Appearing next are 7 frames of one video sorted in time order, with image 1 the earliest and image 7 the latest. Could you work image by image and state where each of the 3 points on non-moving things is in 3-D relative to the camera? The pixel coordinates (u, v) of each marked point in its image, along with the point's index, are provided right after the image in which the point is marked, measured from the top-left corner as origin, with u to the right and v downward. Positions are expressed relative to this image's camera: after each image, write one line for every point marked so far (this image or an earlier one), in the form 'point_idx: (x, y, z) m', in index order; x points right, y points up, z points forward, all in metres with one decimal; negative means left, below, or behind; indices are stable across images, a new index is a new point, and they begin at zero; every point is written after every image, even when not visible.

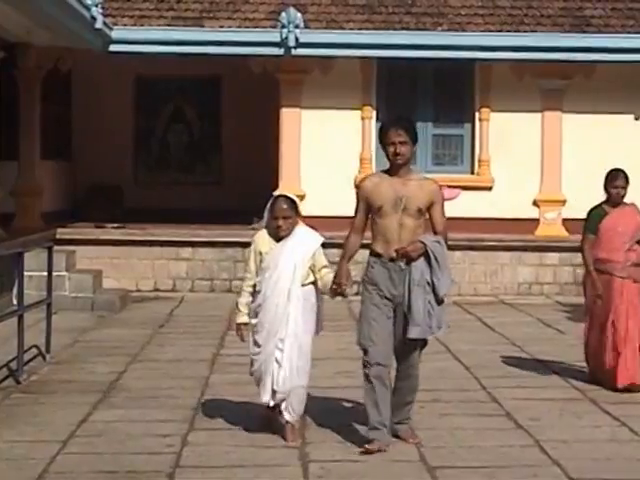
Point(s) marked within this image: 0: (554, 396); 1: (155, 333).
0: (+1.8, -1.2, +9.4) m
1: (-1.7, -0.9, +11.7) m
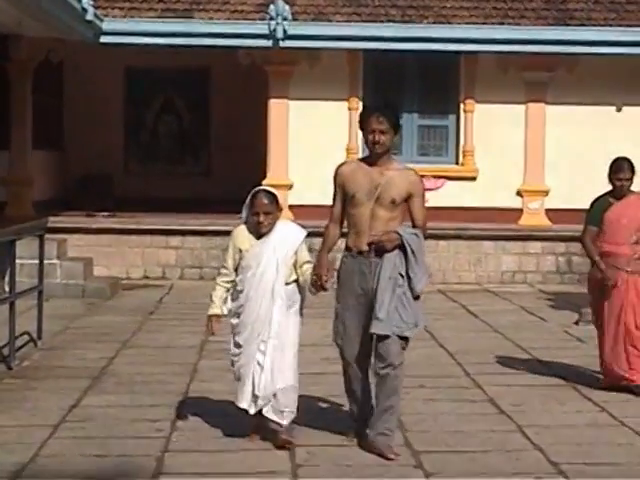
0: (+1.7, -1.1, +9.4) m
1: (-1.7, -0.8, +11.9) m
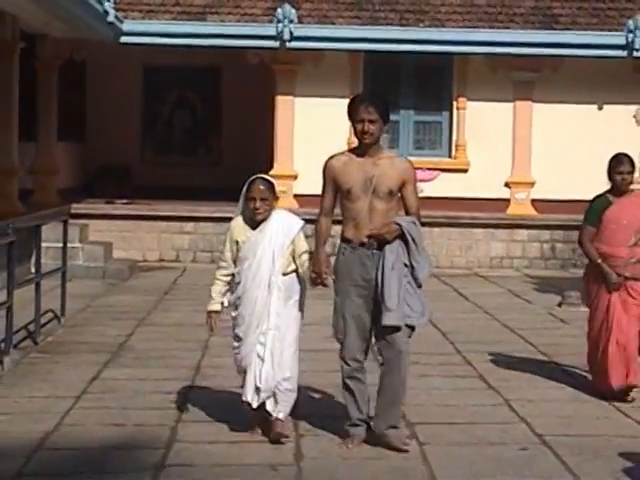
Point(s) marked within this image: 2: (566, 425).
0: (+1.7, -1.0, +10.1) m
1: (-1.7, -0.7, +12.6) m
2: (+1.7, -1.3, +8.3) m
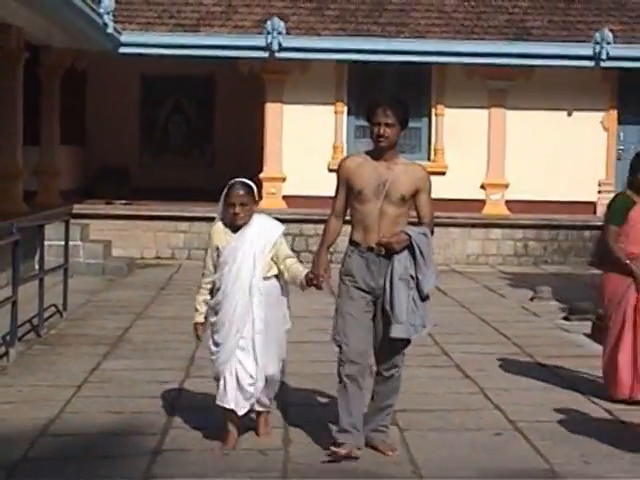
0: (+1.6, -1.0, +10.7) m
1: (-1.8, -0.6, +13.2) m
2: (+1.6, -1.3, +8.9) m
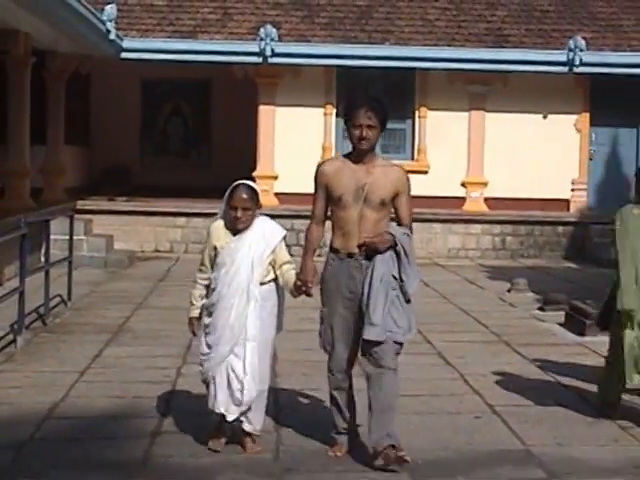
0: (+1.5, -0.9, +11.4) m
1: (-1.9, -0.6, +13.8) m
2: (+1.5, -1.2, +9.6) m
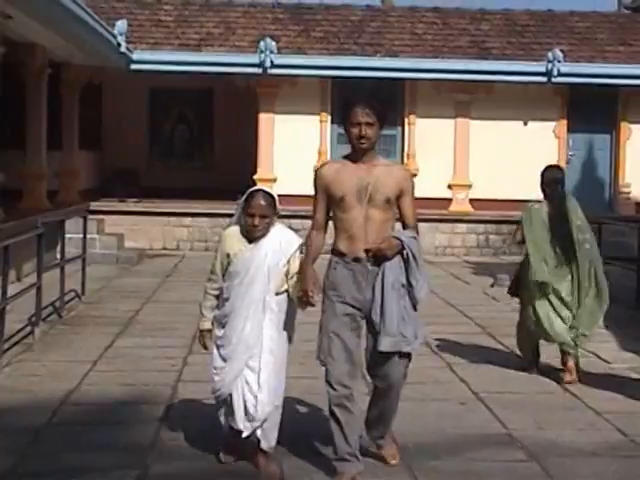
0: (+1.5, -0.9, +12.2) m
1: (-1.9, -0.6, +14.6) m
2: (+1.5, -1.2, +10.3) m
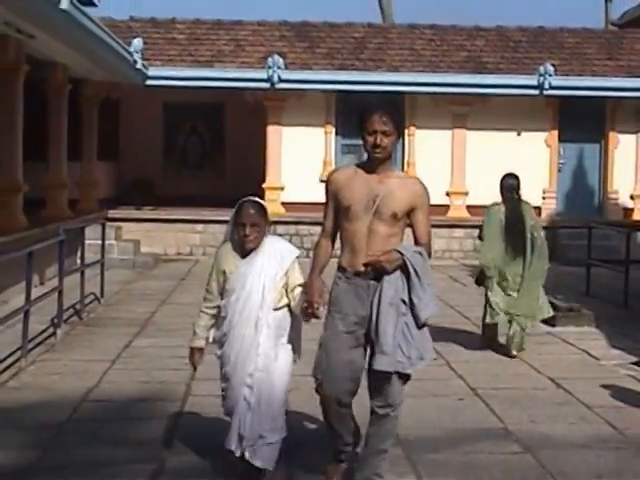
0: (+1.5, -1.0, +12.8) m
1: (-1.8, -0.6, +15.3) m
2: (+1.5, -1.2, +11.0) m
